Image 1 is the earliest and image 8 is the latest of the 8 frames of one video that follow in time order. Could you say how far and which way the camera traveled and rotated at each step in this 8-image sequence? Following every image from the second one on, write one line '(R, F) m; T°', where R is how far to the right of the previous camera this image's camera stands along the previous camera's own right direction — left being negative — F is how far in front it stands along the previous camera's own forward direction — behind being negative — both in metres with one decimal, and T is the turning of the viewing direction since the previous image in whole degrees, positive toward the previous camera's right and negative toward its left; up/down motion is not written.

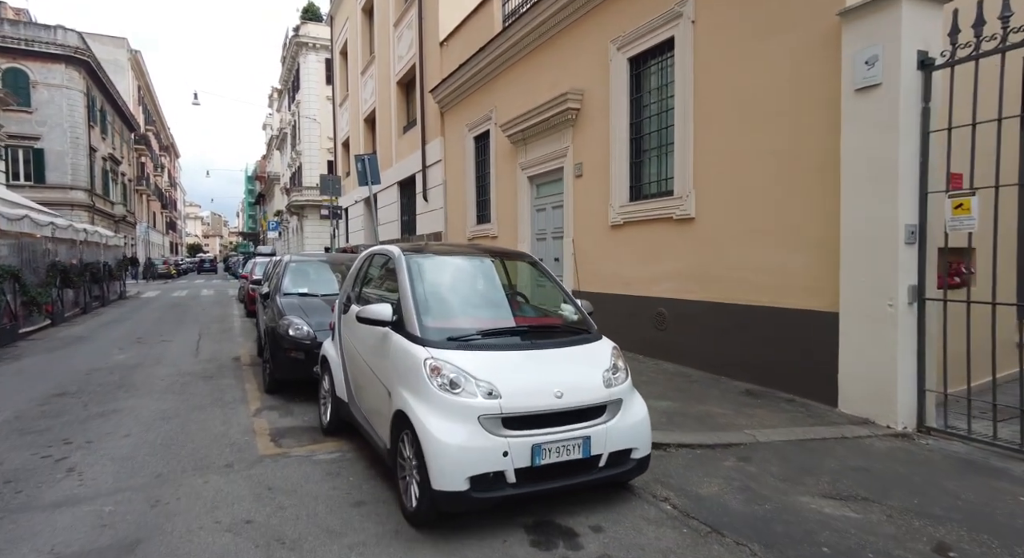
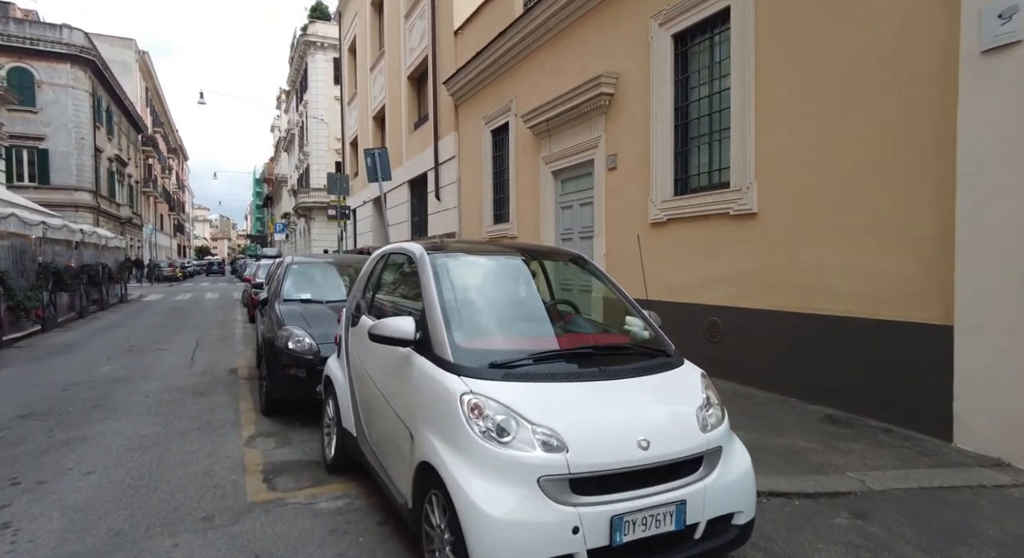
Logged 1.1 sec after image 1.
(-0.3, +0.9) m; -1°
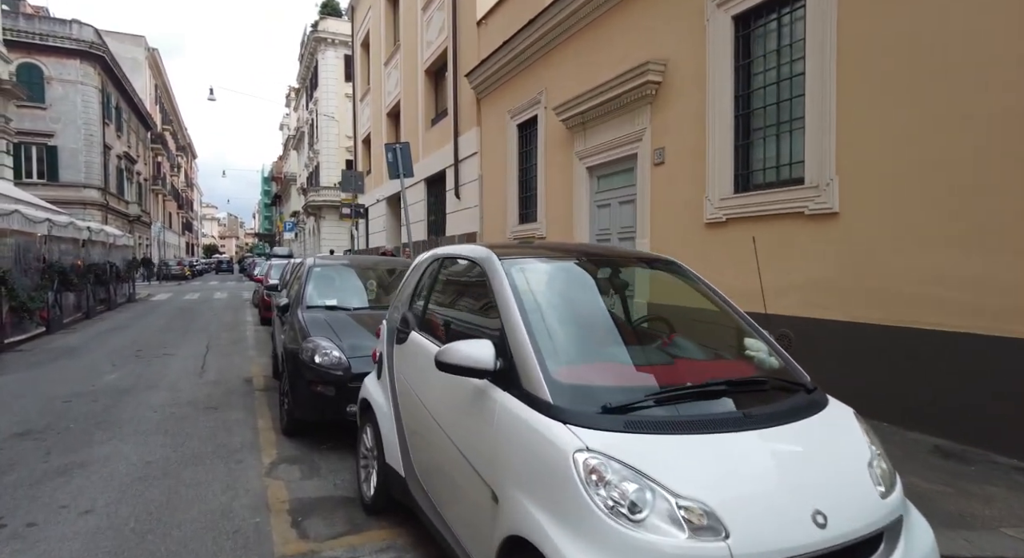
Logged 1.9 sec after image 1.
(-0.4, +0.6) m; -1°
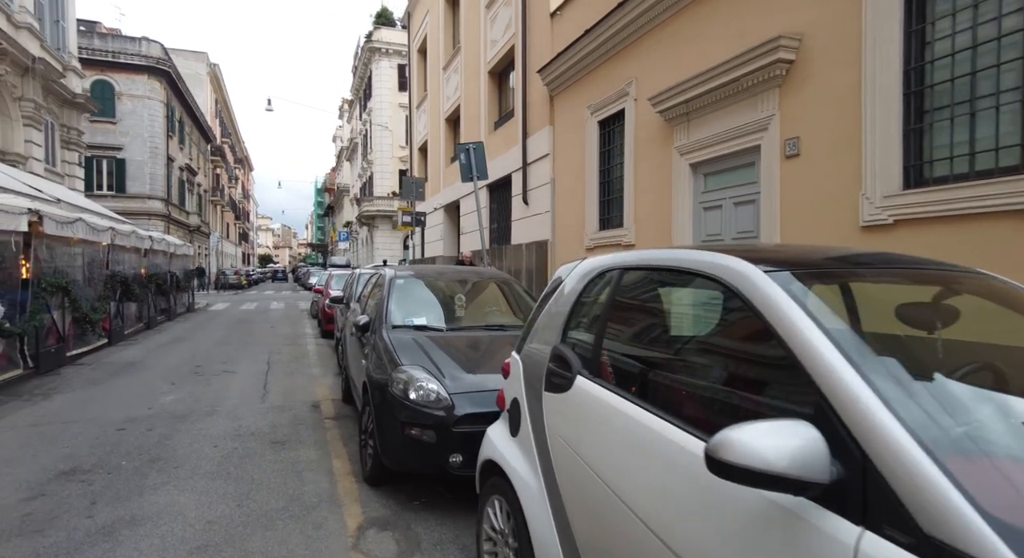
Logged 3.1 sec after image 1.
(-0.7, +1.0) m; -5°
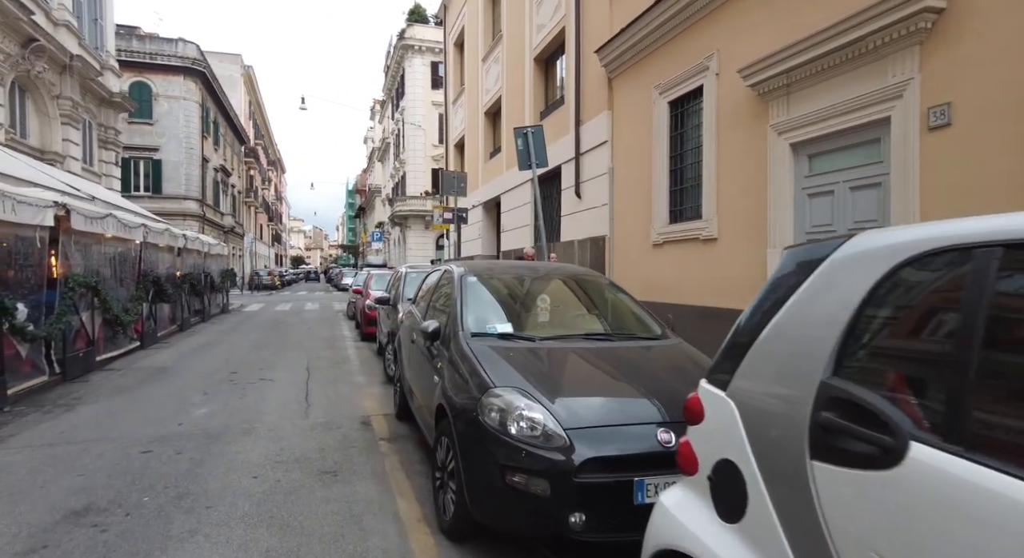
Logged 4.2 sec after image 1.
(-0.6, +0.9) m; -3°
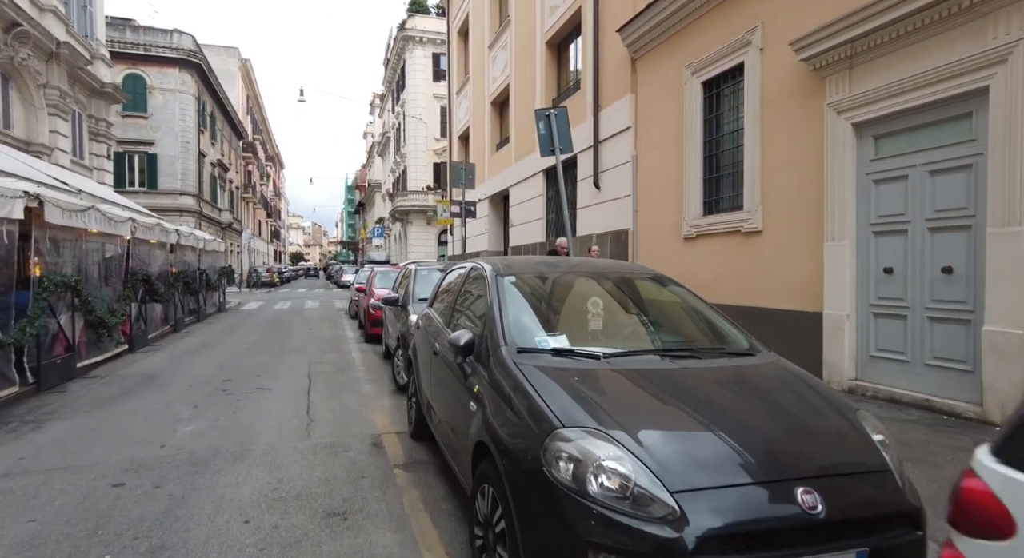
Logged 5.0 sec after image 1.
(-0.3, +0.8) m; 0°
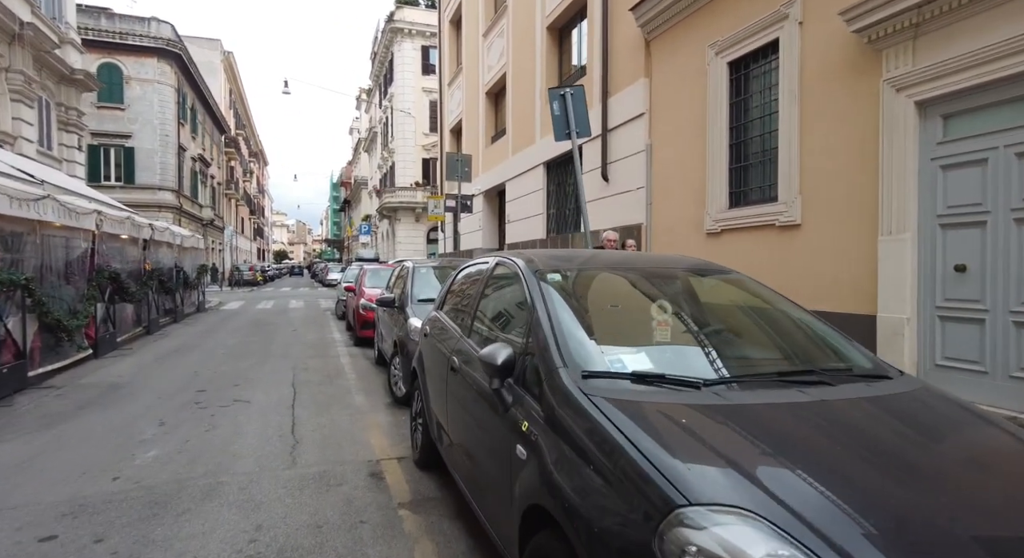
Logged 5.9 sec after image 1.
(-0.3, +0.8) m; +1°
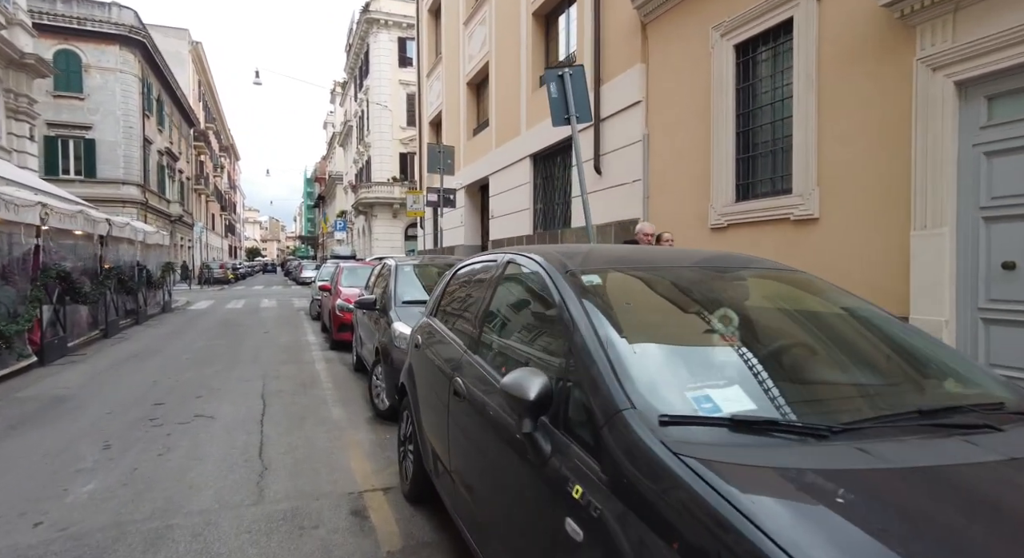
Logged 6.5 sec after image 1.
(-0.2, +0.6) m; +2°
